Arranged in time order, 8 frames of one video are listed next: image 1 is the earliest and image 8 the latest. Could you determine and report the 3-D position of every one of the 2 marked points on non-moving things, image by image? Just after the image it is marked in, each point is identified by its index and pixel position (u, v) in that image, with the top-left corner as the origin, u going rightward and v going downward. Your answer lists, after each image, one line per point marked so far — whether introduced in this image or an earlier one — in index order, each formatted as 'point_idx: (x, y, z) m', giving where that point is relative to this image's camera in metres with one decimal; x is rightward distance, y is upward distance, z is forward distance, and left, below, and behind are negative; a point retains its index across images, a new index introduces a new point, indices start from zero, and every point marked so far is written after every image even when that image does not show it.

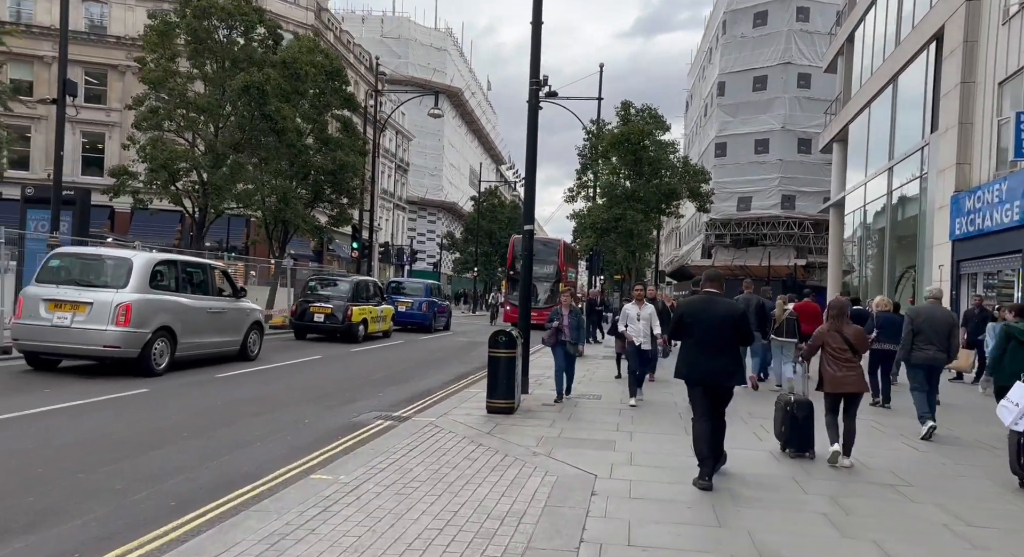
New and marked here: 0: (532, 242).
0: (+0.3, +0.6, +12.0) m
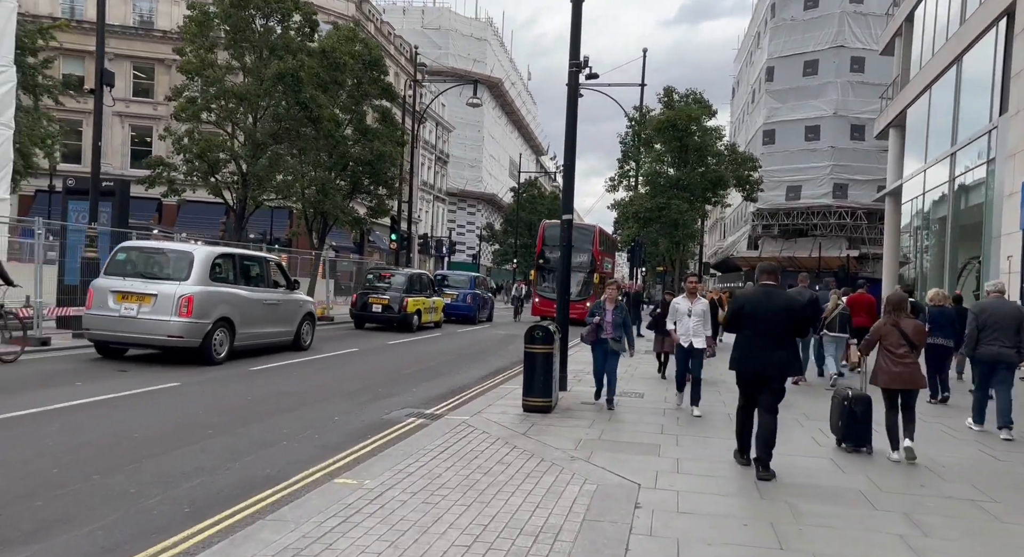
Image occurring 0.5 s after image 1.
0: (+0.8, +0.7, +11.5) m
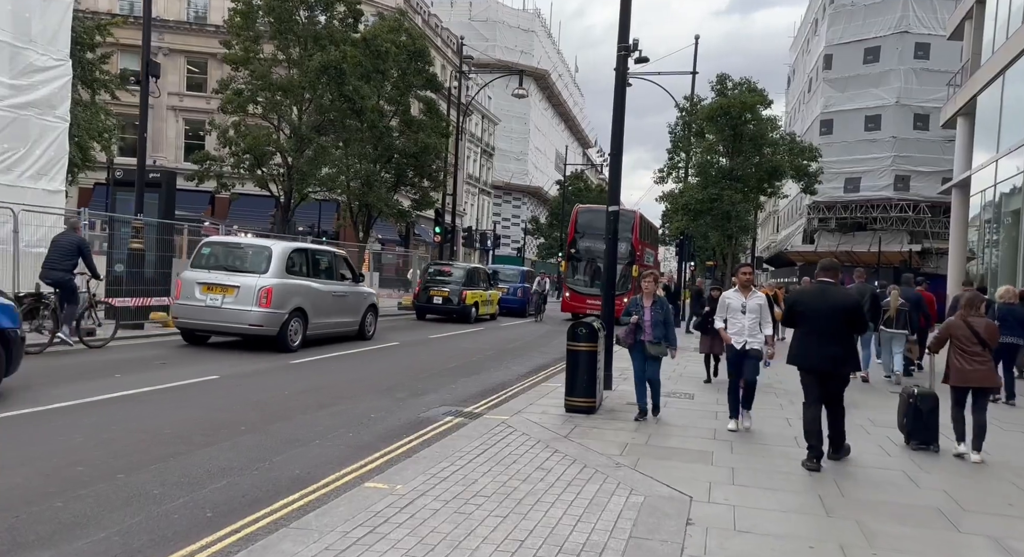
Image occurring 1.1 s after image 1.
0: (+1.5, +0.7, +11.0) m
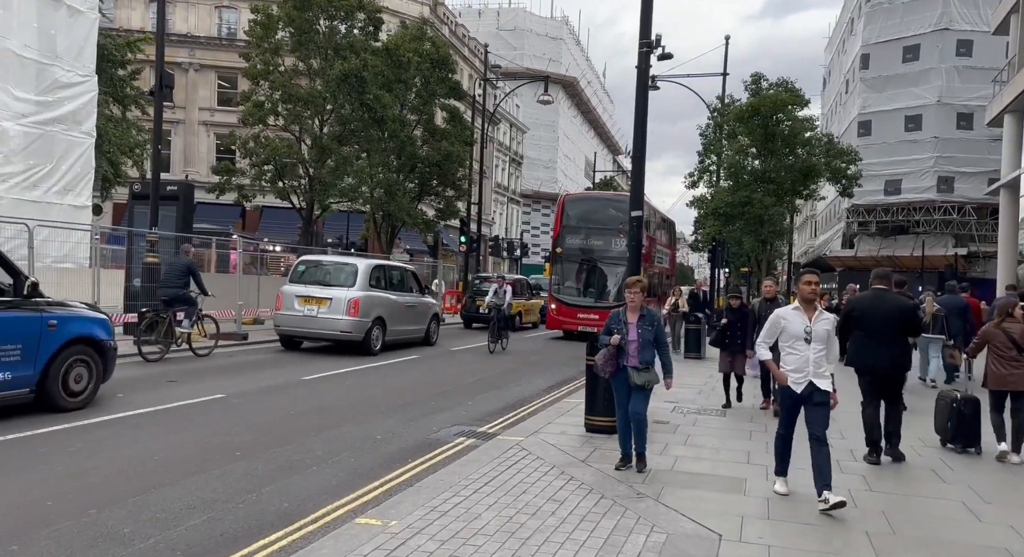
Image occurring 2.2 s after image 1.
0: (+1.7, +0.6, +10.4) m
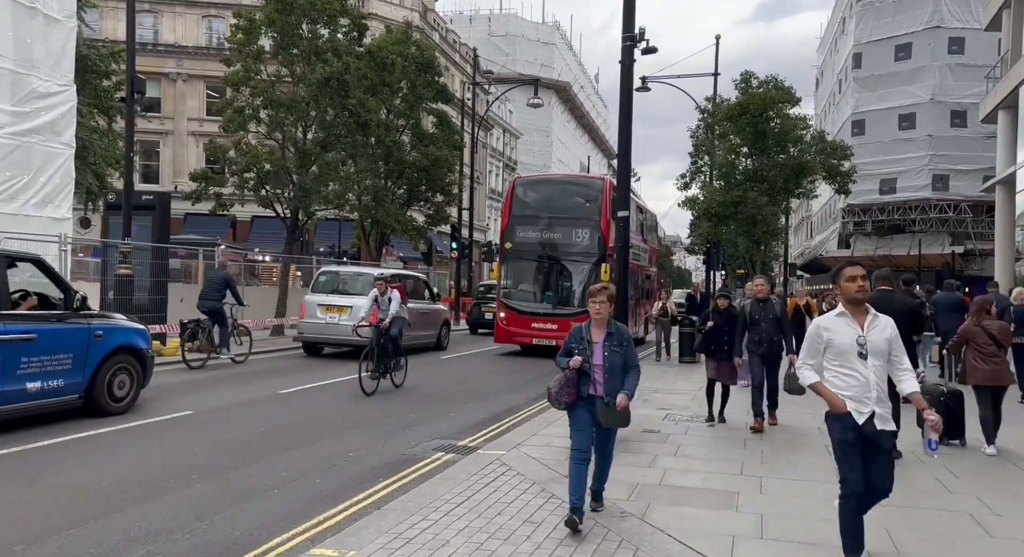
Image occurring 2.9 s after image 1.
0: (+1.5, +0.6, +10.0) m
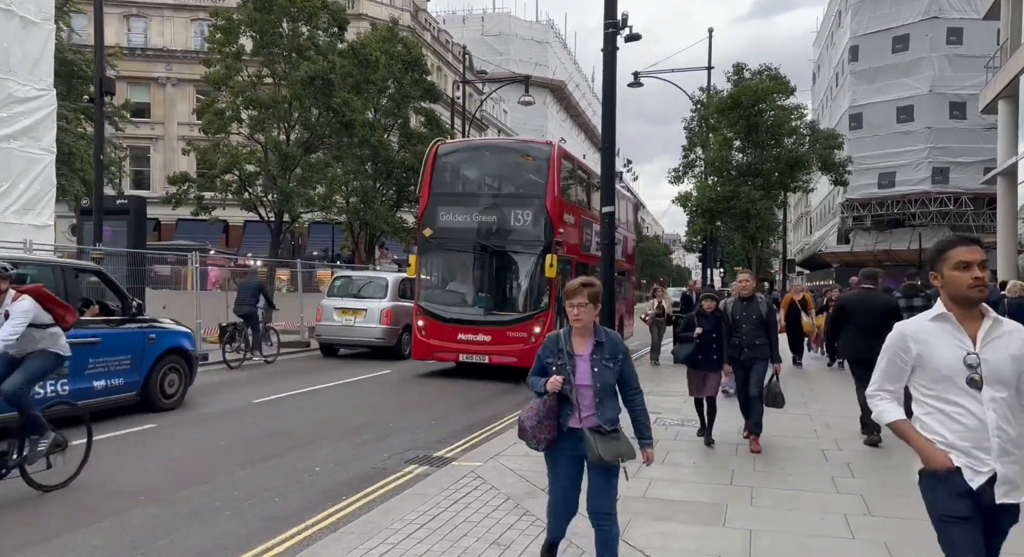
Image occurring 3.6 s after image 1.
0: (+1.2, +0.6, +9.5) m
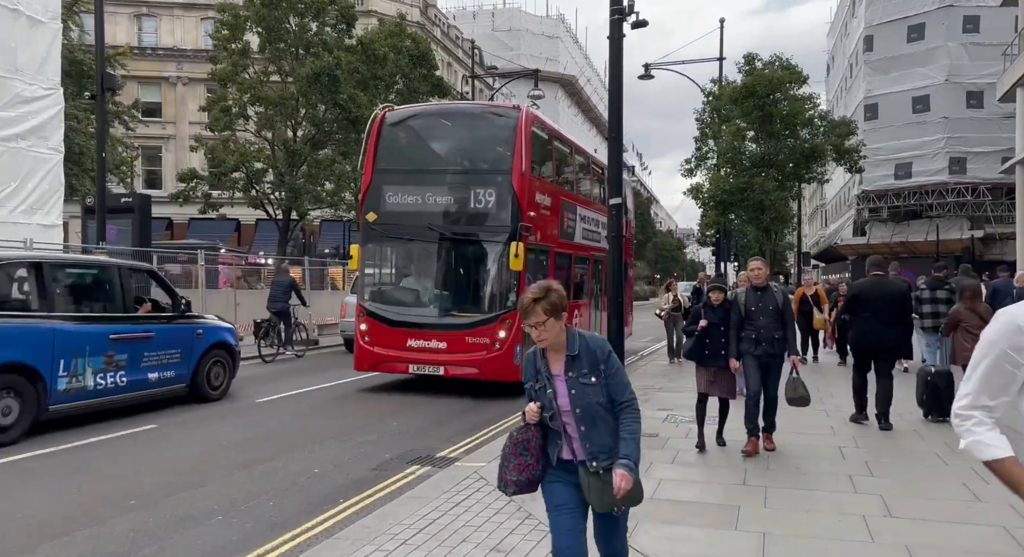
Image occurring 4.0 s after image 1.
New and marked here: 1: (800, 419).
0: (+1.3, +0.7, +9.2) m
1: (+3.3, -1.6, +9.2) m
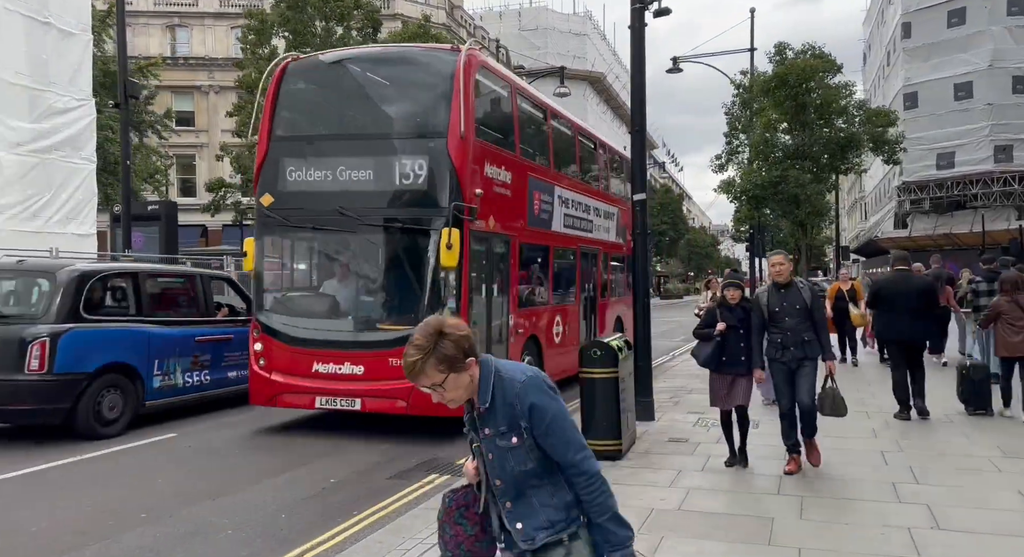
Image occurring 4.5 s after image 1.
0: (+1.5, +0.7, +8.9) m
1: (+3.6, -1.6, +8.8) m
